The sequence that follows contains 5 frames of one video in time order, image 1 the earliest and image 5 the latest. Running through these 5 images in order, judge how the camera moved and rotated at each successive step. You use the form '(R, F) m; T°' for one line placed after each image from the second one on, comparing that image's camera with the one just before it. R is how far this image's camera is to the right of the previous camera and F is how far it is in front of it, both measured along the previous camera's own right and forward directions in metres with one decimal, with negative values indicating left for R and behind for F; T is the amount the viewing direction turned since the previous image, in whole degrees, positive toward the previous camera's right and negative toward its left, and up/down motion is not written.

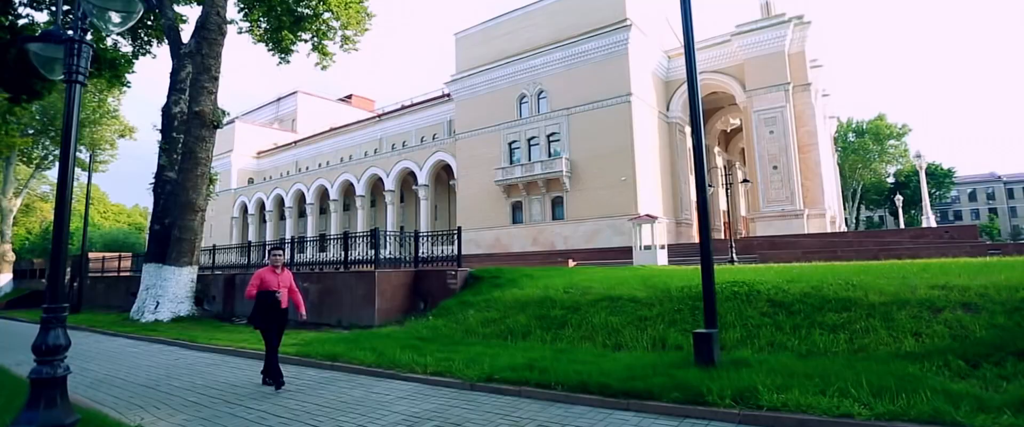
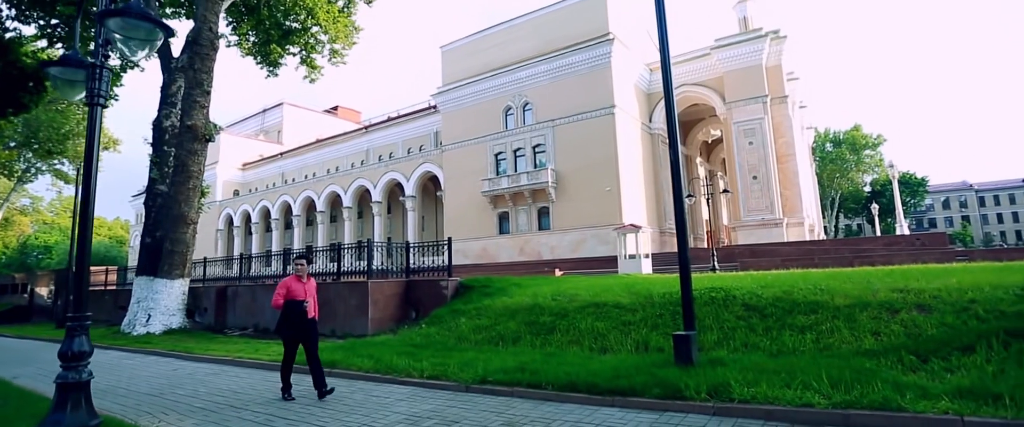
(-0.1, -0.3) m; +1°
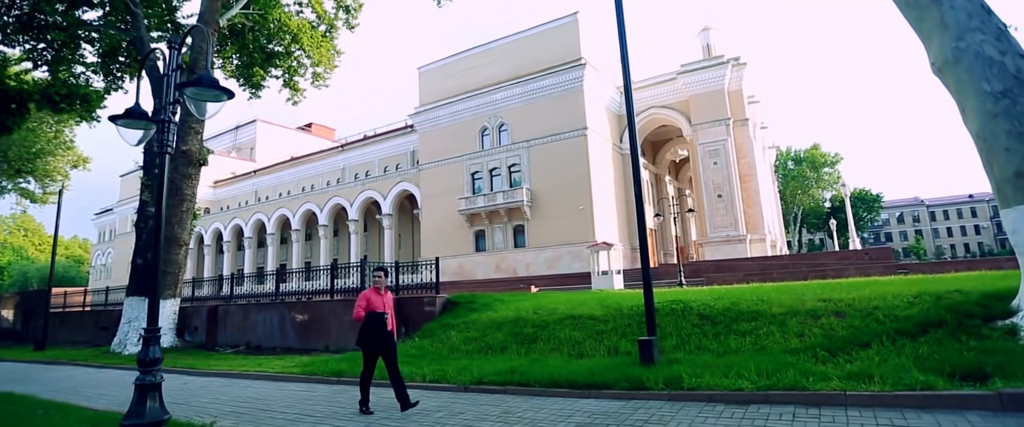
(-0.2, -1.0) m; +3°
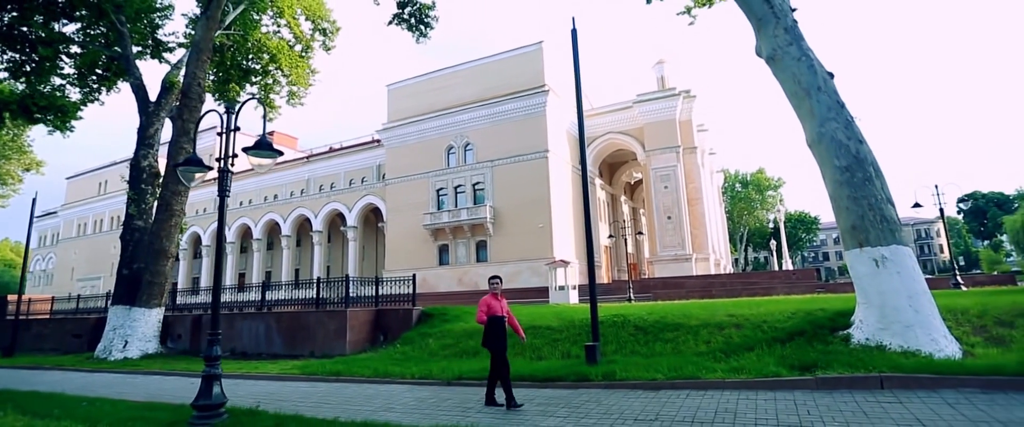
(-0.3, -1.7) m; +4°
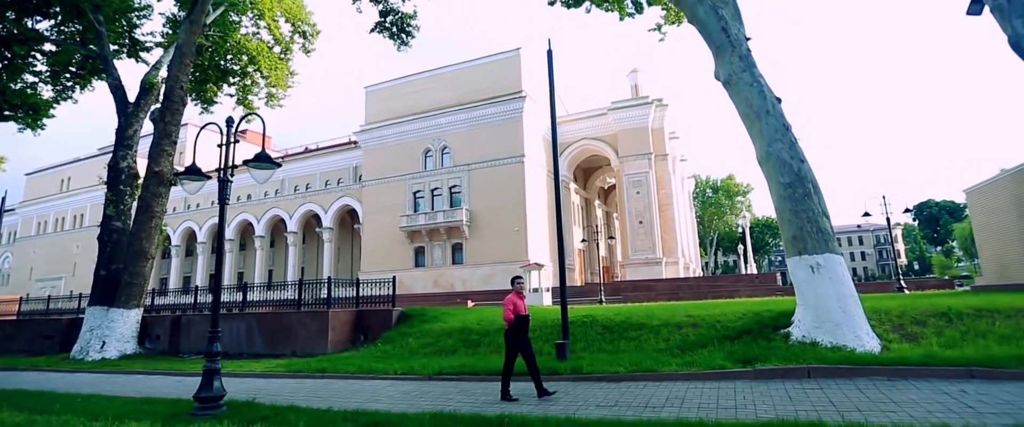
(0.0, -0.7) m; +3°
